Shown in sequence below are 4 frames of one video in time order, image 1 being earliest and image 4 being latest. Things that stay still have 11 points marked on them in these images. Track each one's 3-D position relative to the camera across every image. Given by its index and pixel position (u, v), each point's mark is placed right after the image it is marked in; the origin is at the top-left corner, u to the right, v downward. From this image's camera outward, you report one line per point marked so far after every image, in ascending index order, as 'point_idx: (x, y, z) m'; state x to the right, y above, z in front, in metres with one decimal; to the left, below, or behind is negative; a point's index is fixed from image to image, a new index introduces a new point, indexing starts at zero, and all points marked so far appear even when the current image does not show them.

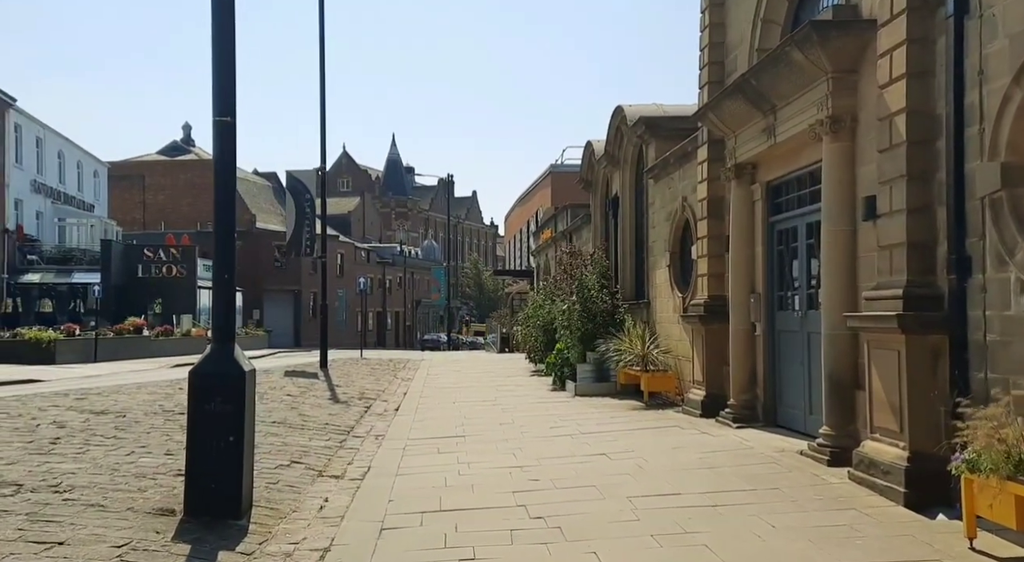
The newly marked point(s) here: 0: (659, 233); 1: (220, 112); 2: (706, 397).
0: (+2.6, +0.8, +15.6) m
1: (-2.3, +1.3, +7.1) m
2: (+2.5, -1.5, +11.8) m
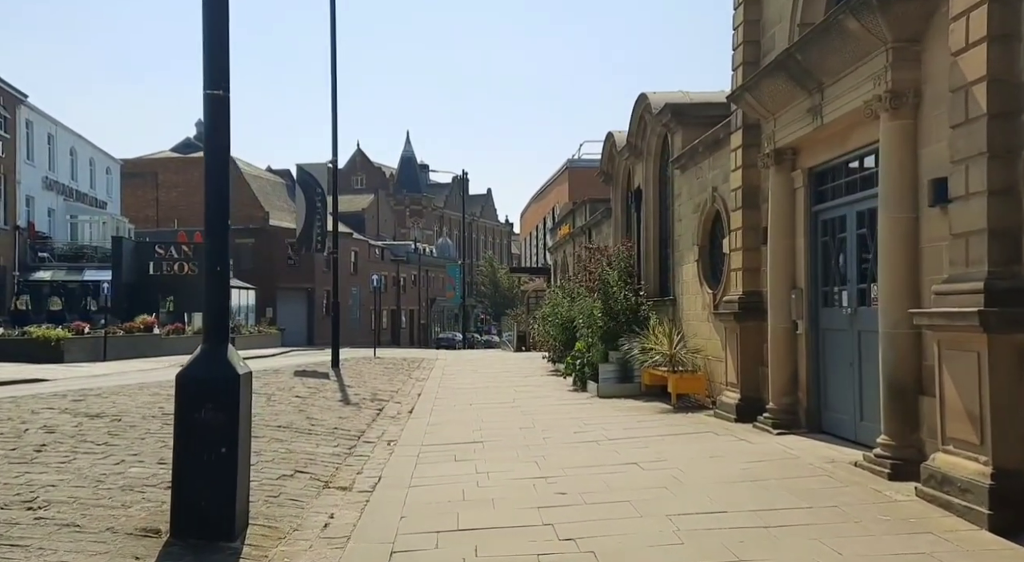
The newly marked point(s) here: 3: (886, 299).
0: (+2.9, +0.9, +14.8) m
1: (-2.1, +1.4, +6.4) m
2: (+2.8, -1.5, +11.0) m
3: (+3.1, -0.1, +7.3) m
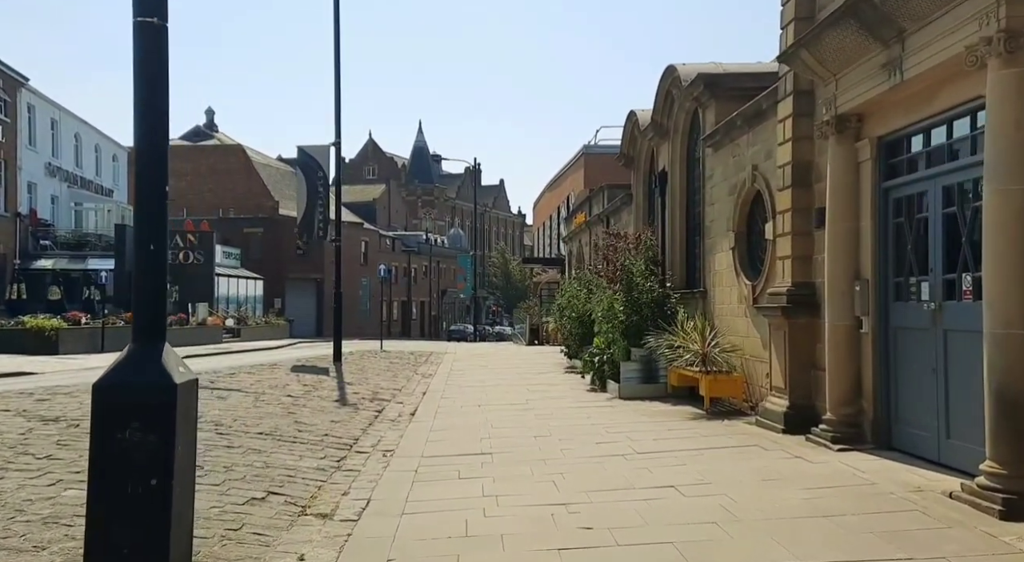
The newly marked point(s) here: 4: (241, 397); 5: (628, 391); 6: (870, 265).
0: (+3.1, +1.0, +13.3) m
1: (-2.0, +1.5, +5.0) m
2: (+2.9, -1.4, +9.5) m
3: (+3.2, -0.1, +5.9) m
4: (-4.1, -1.7, +13.5) m
5: (+1.8, -1.8, +14.3) m
6: (+3.3, +0.1, +8.3) m
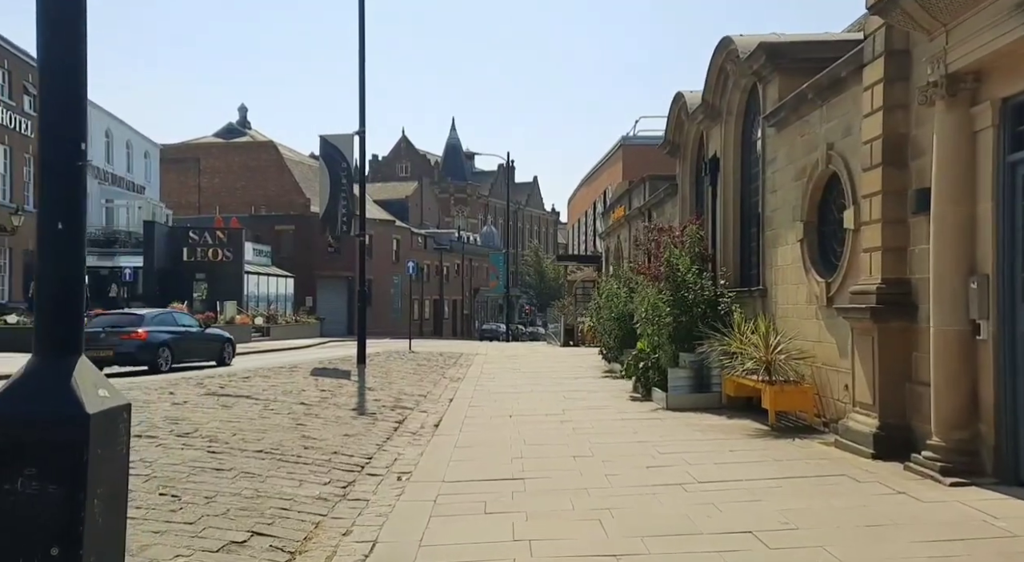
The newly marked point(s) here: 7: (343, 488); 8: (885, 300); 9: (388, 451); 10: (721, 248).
0: (+3.5, +1.1, +11.7) m
1: (-1.9, +1.5, +3.6) m
2: (+3.3, -1.3, +8.0) m
3: (+3.4, 0.0, +4.3) m
4: (-3.6, -1.7, +12.2) m
5: (+2.3, -1.7, +12.8) m
6: (+3.6, +0.2, +6.8) m
7: (-1.5, -1.8, +7.9) m
8: (+3.3, -0.2, +8.0) m
9: (-1.4, -1.9, +9.9) m
10: (+3.4, +0.5, +14.7) m
